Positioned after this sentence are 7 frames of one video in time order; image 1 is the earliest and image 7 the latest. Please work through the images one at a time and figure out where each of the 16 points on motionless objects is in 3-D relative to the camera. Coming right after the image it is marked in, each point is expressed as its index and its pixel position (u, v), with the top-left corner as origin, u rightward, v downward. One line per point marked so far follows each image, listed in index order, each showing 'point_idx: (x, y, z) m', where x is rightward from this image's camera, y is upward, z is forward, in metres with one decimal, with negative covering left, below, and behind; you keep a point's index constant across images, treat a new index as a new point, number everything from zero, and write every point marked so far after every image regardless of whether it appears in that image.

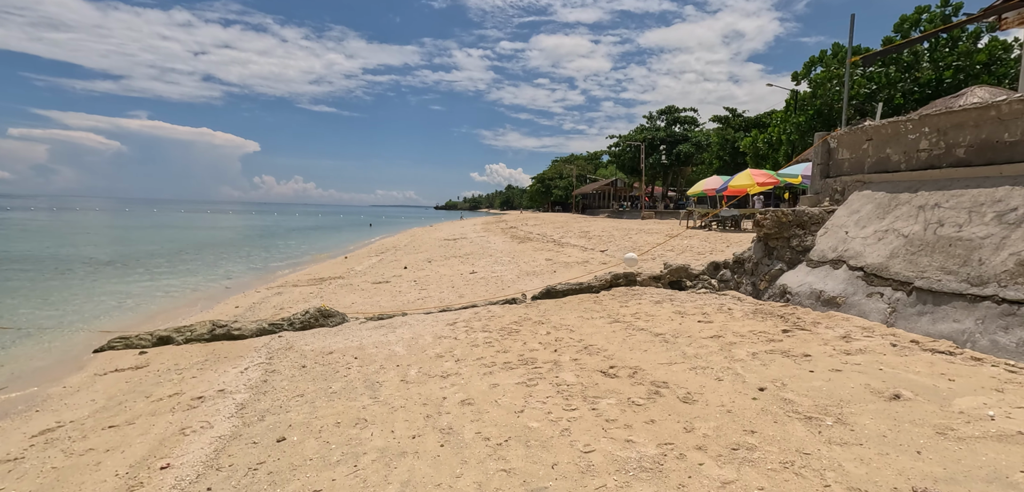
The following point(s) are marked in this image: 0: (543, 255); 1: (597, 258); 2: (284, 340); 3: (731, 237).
0: (+1.0, -0.3, +15.7) m
1: (+2.3, -0.4, +13.7) m
2: (-3.2, -1.3, +7.2) m
3: (+6.8, +0.2, +15.8) m
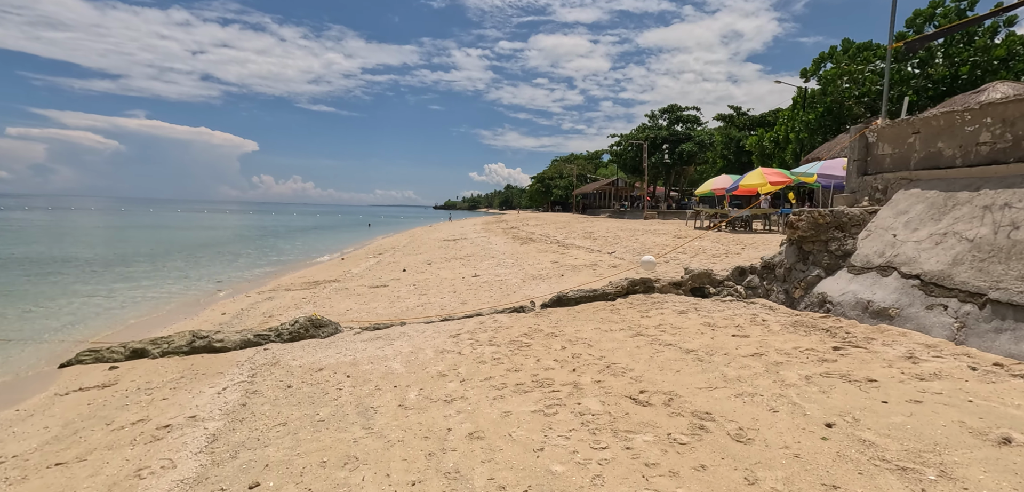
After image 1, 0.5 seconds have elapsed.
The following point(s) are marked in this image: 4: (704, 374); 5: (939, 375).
0: (+1.1, -0.3, +15.0) m
1: (+2.4, -0.4, +13.1) m
2: (-3.1, -1.4, +6.5) m
3: (+6.9, +0.2, +15.1) m
4: (+1.7, -1.1, +4.5) m
5: (+3.3, -1.0, +3.9) m
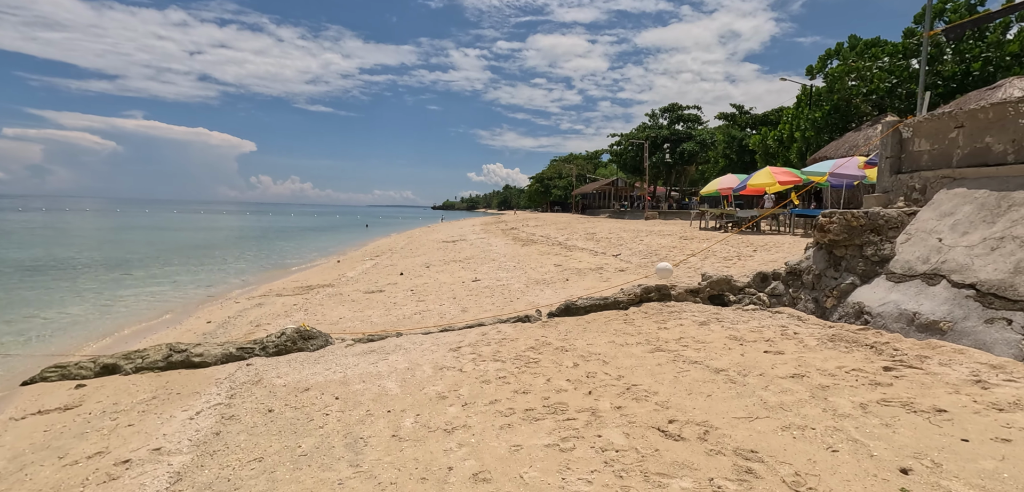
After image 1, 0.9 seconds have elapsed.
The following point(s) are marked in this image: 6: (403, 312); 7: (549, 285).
0: (+1.1, -0.4, +14.5) m
1: (+2.4, -0.5, +12.5) m
2: (-3.0, -1.5, +6.0) m
3: (+6.9, +0.1, +14.6) m
4: (+1.8, -1.2, +3.9) m
5: (+3.3, -1.0, +3.4) m
6: (-1.9, -1.2, +9.1) m
7: (+0.8, -0.8, +10.5) m
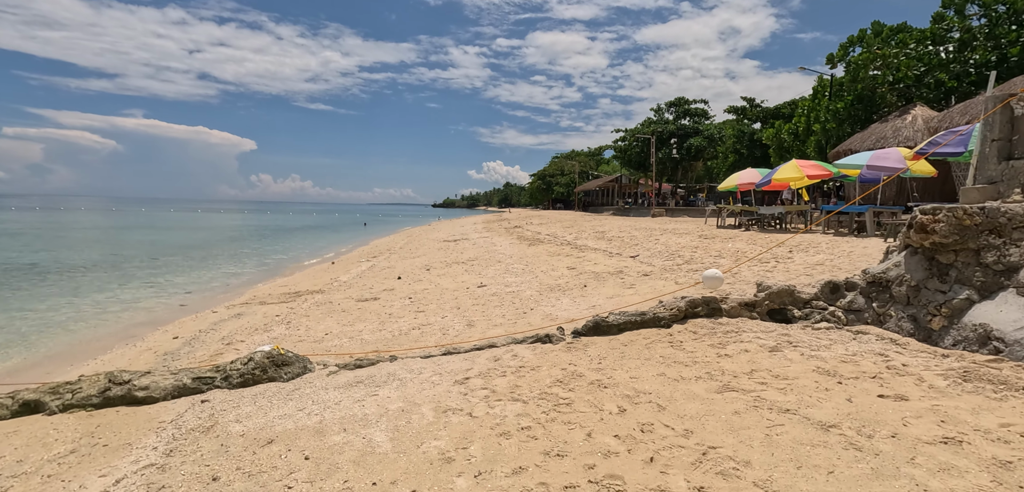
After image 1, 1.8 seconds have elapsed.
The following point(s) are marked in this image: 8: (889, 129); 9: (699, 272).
0: (+1.3, -0.4, +13.2) m
1: (+2.6, -0.5, +11.3) m
2: (-2.8, -1.5, +4.8) m
3: (+7.1, +0.1, +13.4) m
4: (+2.0, -1.2, +2.7) m
5: (+3.5, -1.1, +2.1) m
6: (-1.7, -1.2, +7.9) m
7: (+1.0, -0.9, +9.3) m
8: (+14.6, +4.5, +19.8) m
9: (+3.6, -0.5, +9.9) m
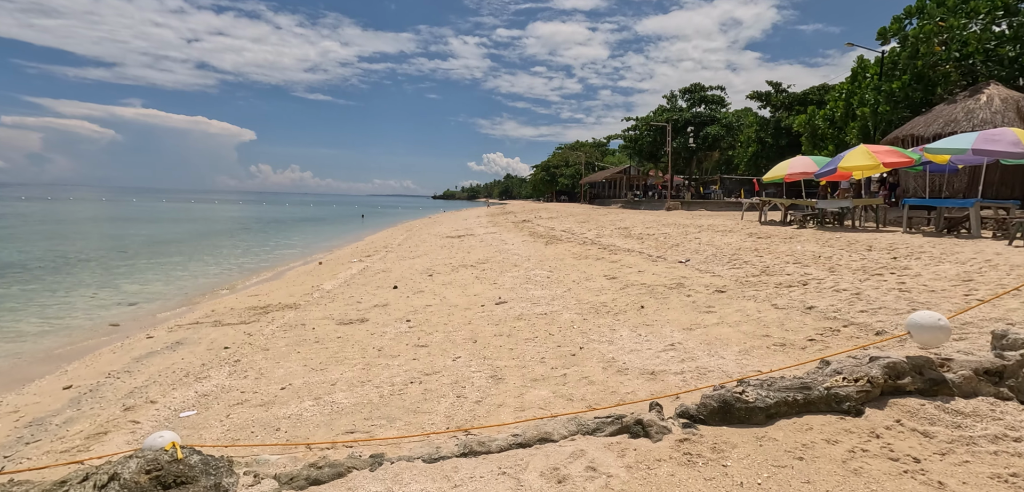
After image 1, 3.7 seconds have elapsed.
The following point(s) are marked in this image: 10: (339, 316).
0: (+1.8, -0.5, +10.7) m
1: (+3.1, -0.6, +8.8) m
2: (-2.4, -1.7, +2.3) m
3: (+7.6, +0.1, +10.9) m
4: (+2.4, -1.5, +0.2) m
5: (+4.0, -1.3, -0.4) m
6: (-1.3, -1.4, +5.4) m
7: (+1.4, -1.0, +6.8) m
8: (+15.1, +4.6, +17.2) m
9: (+4.1, -0.6, +7.4) m
10: (-2.9, -1.1, +8.4) m
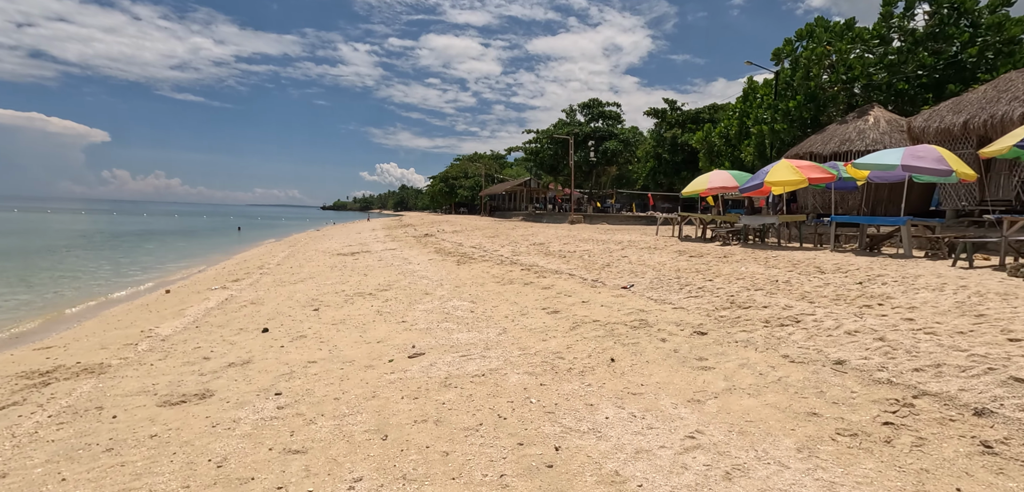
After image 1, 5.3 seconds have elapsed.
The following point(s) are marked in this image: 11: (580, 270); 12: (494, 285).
0: (+0.3, -0.9, +8.8) m
1: (+2.0, -1.0, +7.2) m
2: (-2.1, -2.0, -0.4) m
3: (+5.9, -0.3, +10.1) m
4: (+3.1, -1.6, -1.4) m
5: (+4.7, -1.5, -1.7) m
6: (-1.6, -1.7, +2.9) m
7: (+0.7, -1.3, +4.8) m
8: (+11.9, +4.1, +17.9) m
9: (+3.2, -0.9, +6.0) m
10: (-3.8, -1.5, +5.5) m
11: (+1.5, -0.5, +11.6) m
12: (-0.4, -0.8, +10.3) m
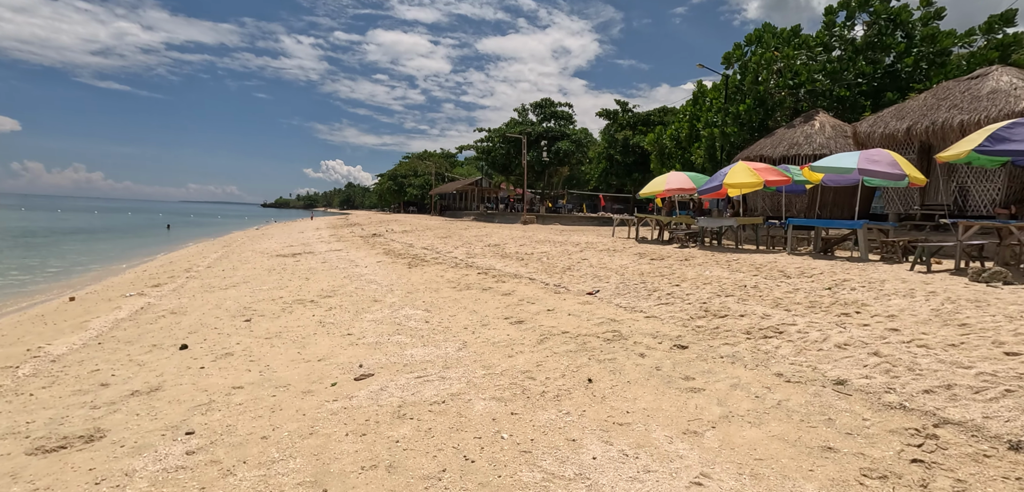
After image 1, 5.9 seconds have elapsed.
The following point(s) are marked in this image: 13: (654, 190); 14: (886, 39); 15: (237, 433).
0: (-0.4, -1.0, +8.1) m
1: (+1.5, -1.0, +6.6) m
2: (-1.8, -2.0, -1.3) m
3: (+5.1, -0.4, +9.9) m
4: (+3.4, -1.7, -1.8) m
5: (+5.1, -1.6, -1.9) m
6: (-1.7, -1.7, +2.1) m
7: (+0.5, -1.4, +4.2) m
8: (+10.3, +4.0, +18.3) m
9: (+2.8, -1.0, +5.6) m
10: (-4.1, -1.6, +4.5) m
11: (+0.6, -0.6, +11.0) m
12: (-1.2, -0.8, +9.5) m
13: (+4.3, +1.7, +15.4) m
14: (+14.4, +7.8, +19.6) m
15: (-2.3, -1.5, +4.3) m
